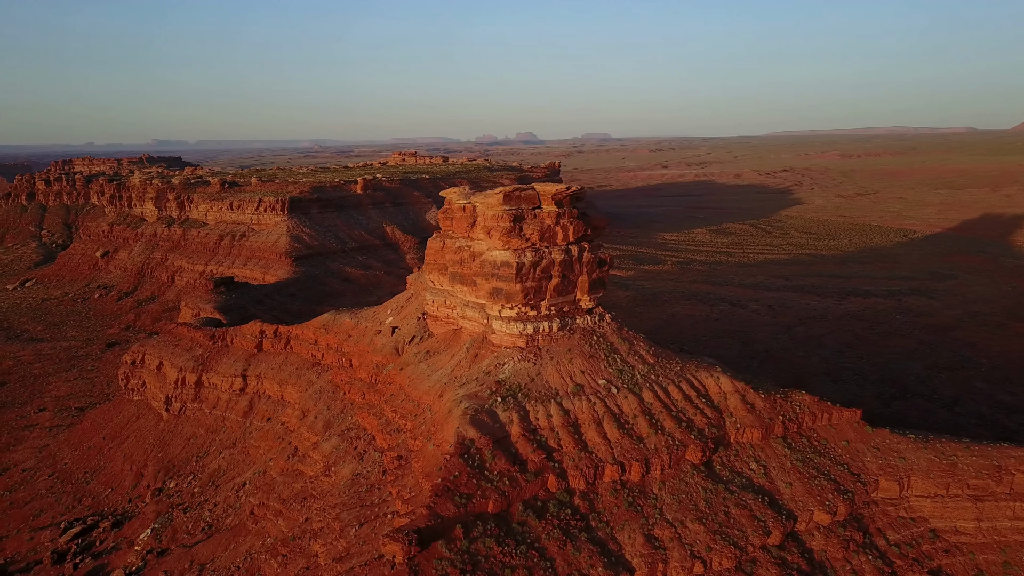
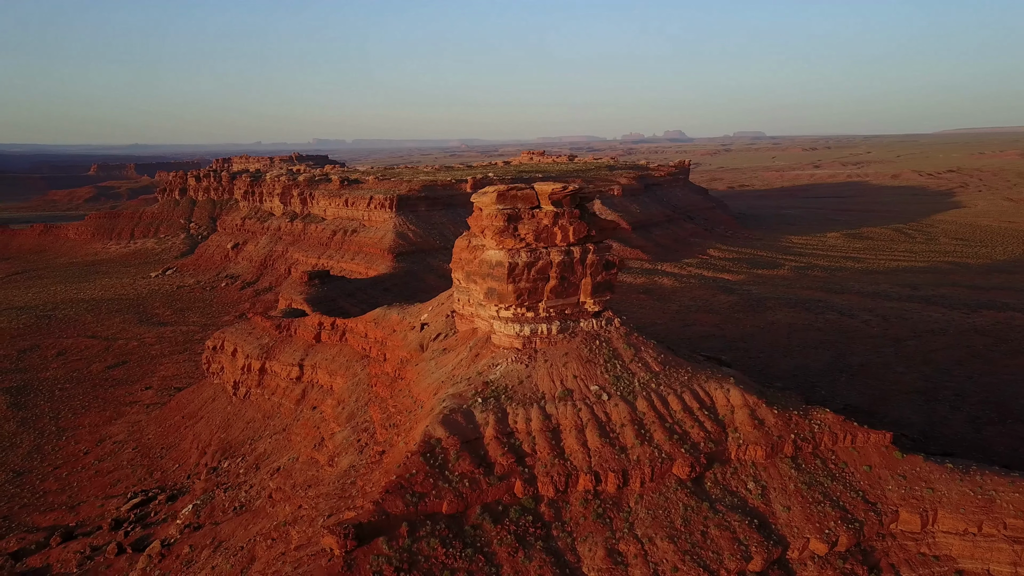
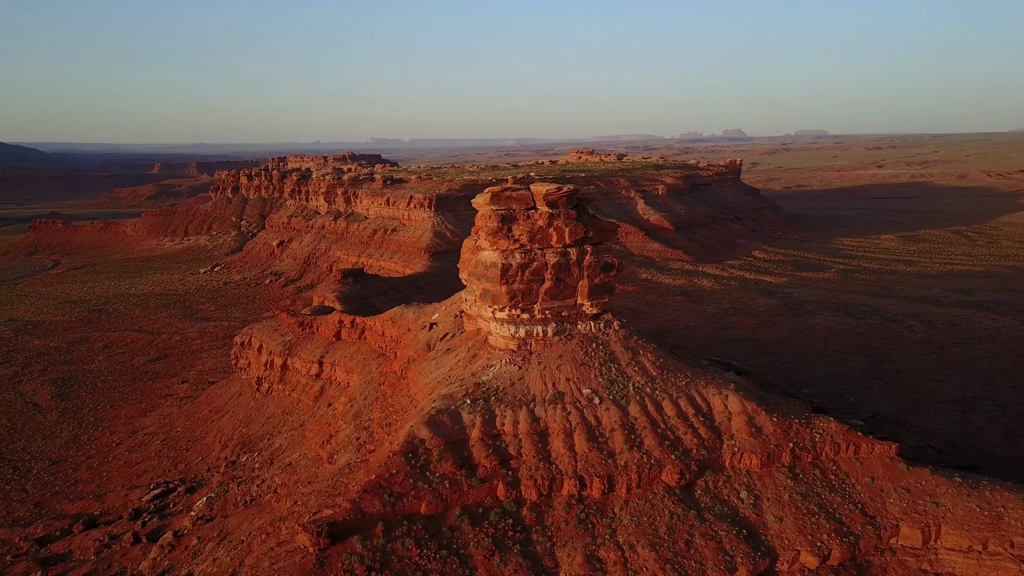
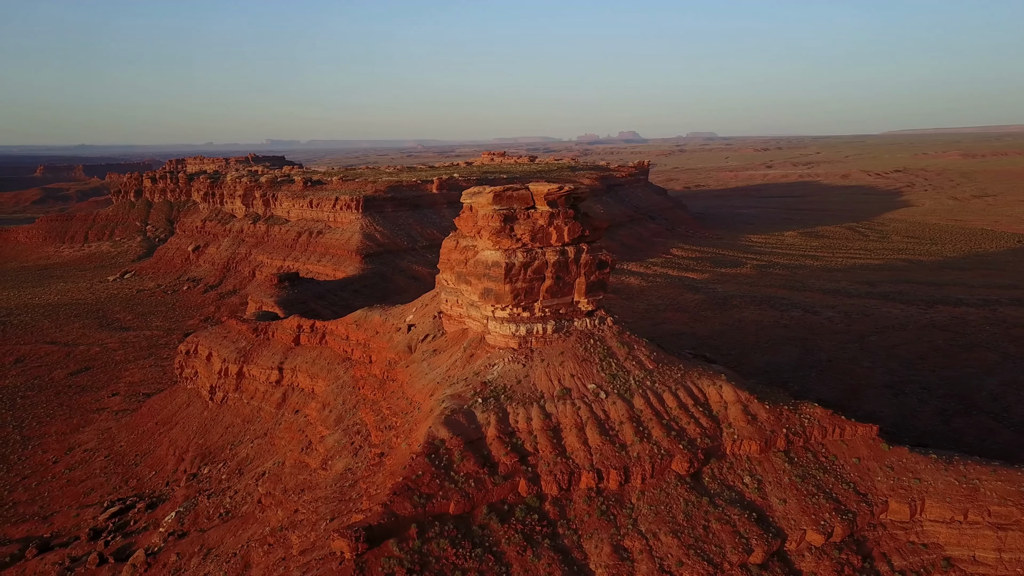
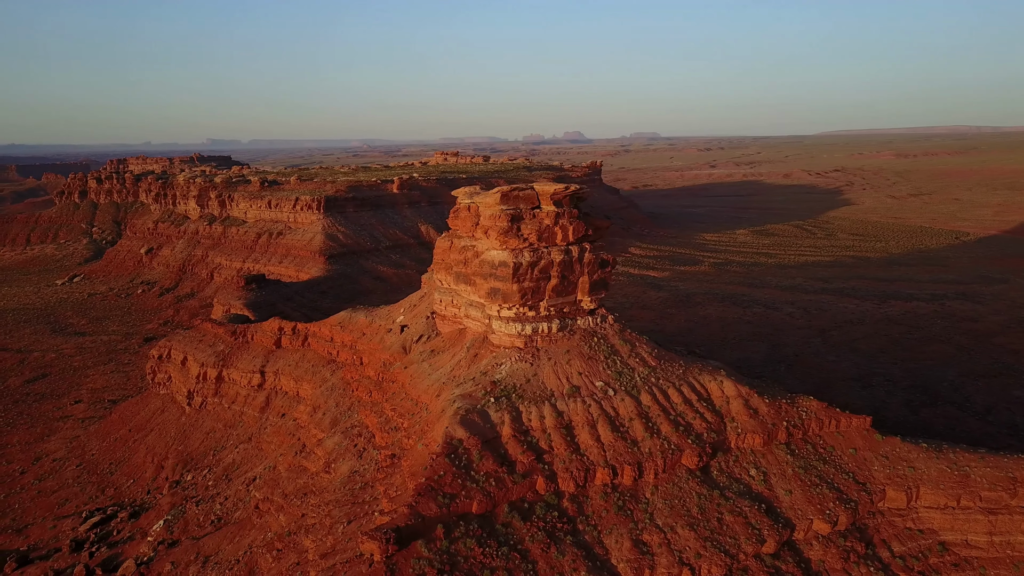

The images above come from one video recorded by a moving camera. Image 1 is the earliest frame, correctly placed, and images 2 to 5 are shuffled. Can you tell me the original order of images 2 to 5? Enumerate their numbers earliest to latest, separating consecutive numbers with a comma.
5, 4, 2, 3
